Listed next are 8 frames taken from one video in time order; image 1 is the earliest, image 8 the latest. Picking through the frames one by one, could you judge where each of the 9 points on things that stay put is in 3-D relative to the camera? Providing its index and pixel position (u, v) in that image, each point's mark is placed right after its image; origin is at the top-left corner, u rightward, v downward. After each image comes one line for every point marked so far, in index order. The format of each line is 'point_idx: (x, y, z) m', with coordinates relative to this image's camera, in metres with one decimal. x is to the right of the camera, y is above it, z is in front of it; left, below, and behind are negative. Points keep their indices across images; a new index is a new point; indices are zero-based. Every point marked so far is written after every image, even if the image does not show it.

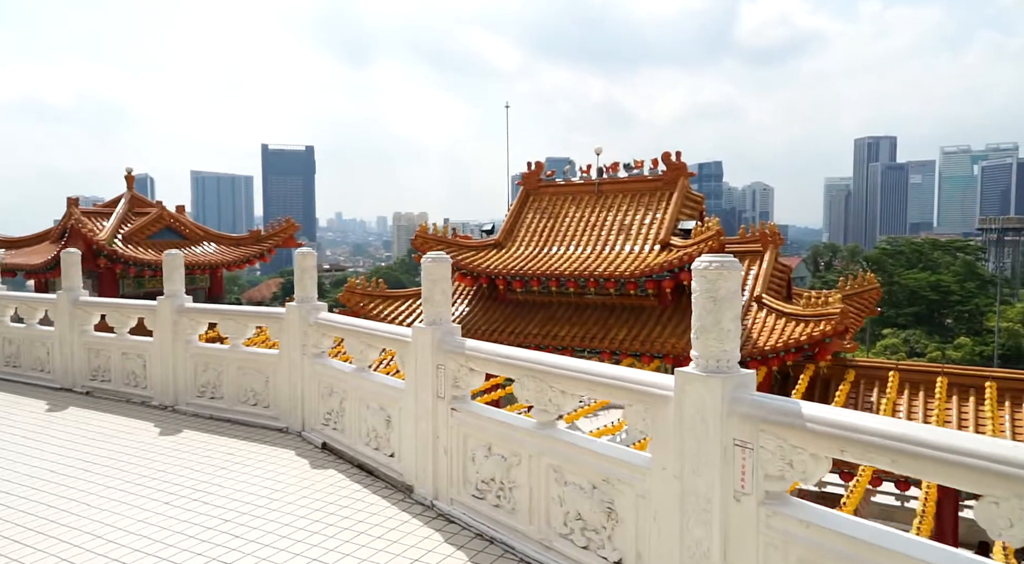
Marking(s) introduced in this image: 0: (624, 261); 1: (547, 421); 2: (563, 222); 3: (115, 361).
0: (+1.8, +0.3, +11.8) m
1: (+0.1, -0.4, +2.3) m
2: (+1.0, +1.1, +13.6) m
3: (-2.6, -0.5, +4.7) m
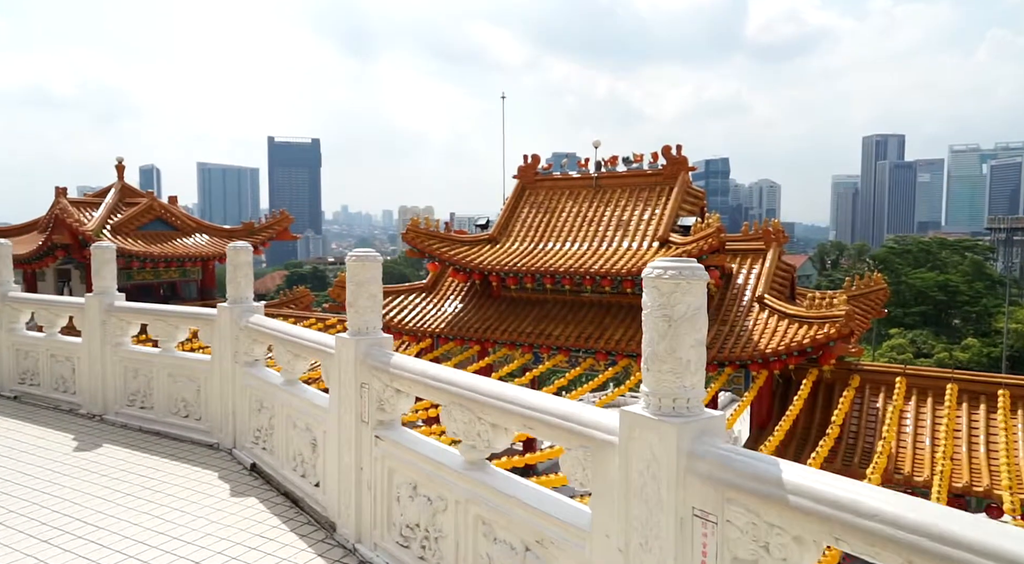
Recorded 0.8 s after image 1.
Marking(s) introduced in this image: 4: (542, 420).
0: (+1.7, +0.4, +11.4) m
1: (-0.1, -0.5, +1.9) m
2: (+0.8, +1.2, +13.2) m
3: (-2.8, -0.5, +4.3) m
4: (+0.1, -0.3, +1.6) m
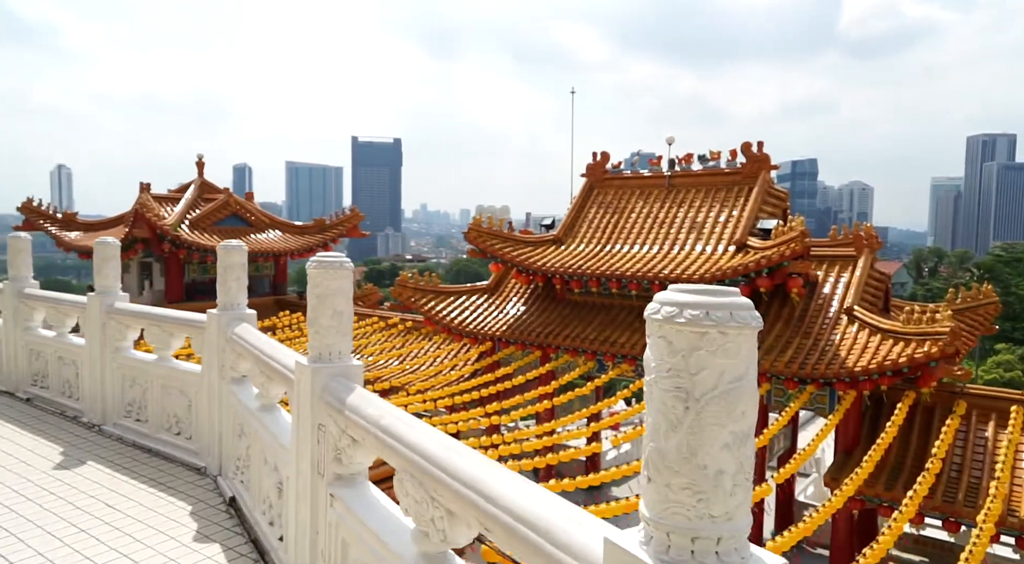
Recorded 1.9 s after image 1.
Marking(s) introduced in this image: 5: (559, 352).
0: (+2.6, +0.3, +10.6) m
1: (-0.1, -0.5, +1.3) m
2: (+2.0, +1.1, +12.5) m
3: (-2.6, -0.5, +4.1) m
4: (0.0, -0.4, +1.1) m
5: (+0.7, -1.1, +11.6) m
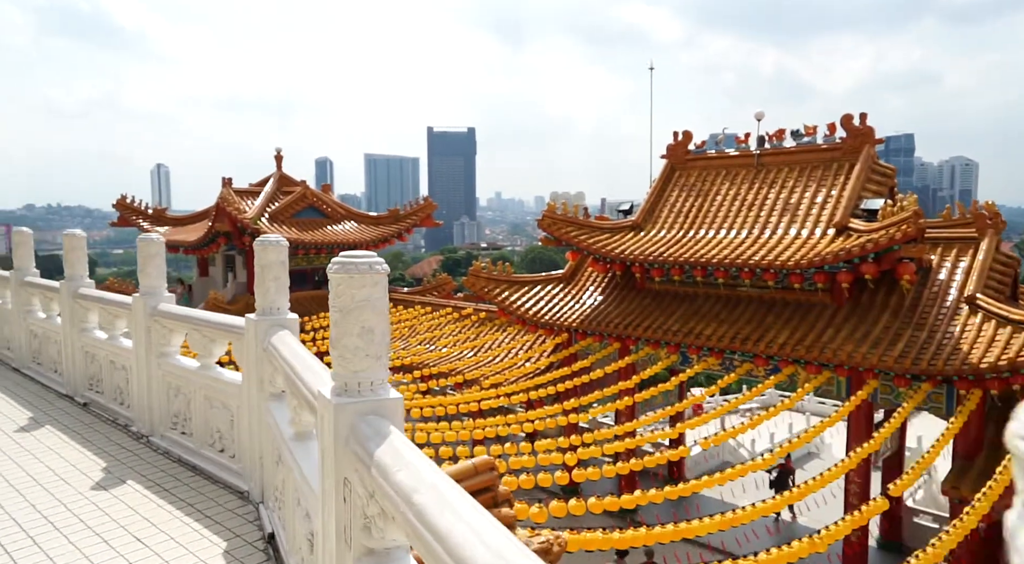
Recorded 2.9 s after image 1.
0: (+3.7, +0.5, +9.8) m
1: (0.0, -0.5, +0.9) m
2: (+3.3, +1.3, +11.7) m
3: (-2.2, -0.5, +3.8) m
4: (+0.1, -0.4, +0.6) m
5: (+1.9, -1.0, +11.0) m
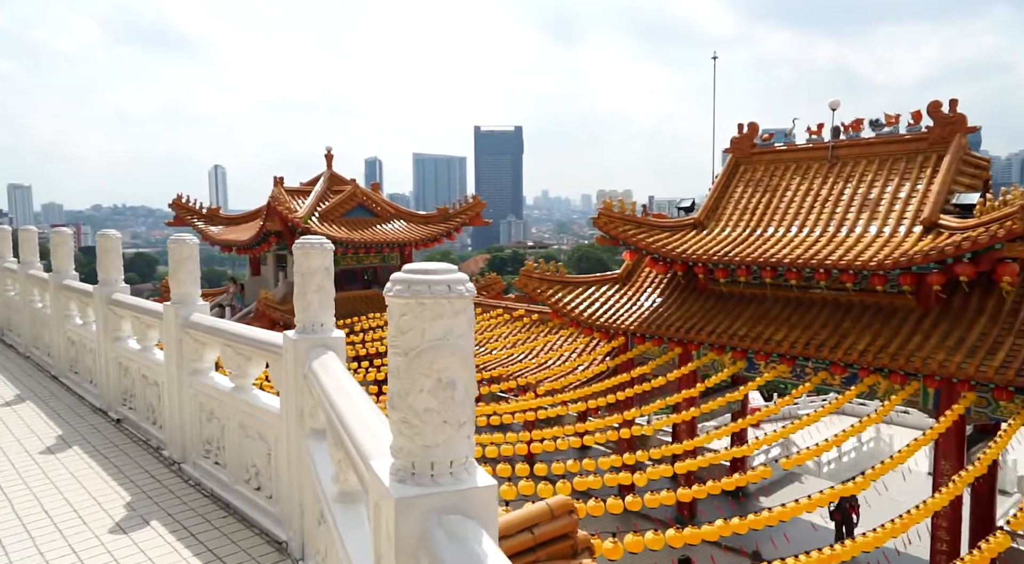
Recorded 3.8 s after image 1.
0: (+4.4, +0.5, +9.1) m
1: (+0.1, -0.6, +0.4) m
2: (+4.1, +1.3, +11.0) m
3: (-1.8, -0.5, +3.5) m
4: (+0.2, -0.4, +0.1) m
5: (+2.7, -1.0, +10.4) m
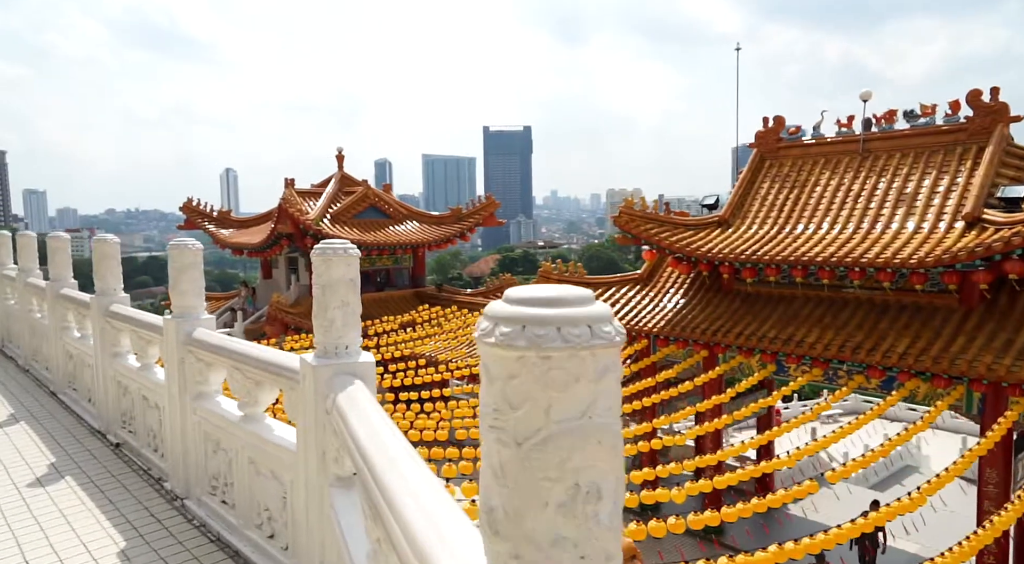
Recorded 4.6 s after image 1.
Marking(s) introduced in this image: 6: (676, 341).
0: (+4.7, +0.5, +8.6) m
1: (+0.3, -0.6, 0.0) m
2: (+4.4, +1.3, +10.6) m
3: (-1.6, -0.5, +3.1) m
4: (+0.3, -0.4, -0.3) m
5: (+3.0, -1.0, +10.0) m
6: (+2.4, -0.8, +10.3) m
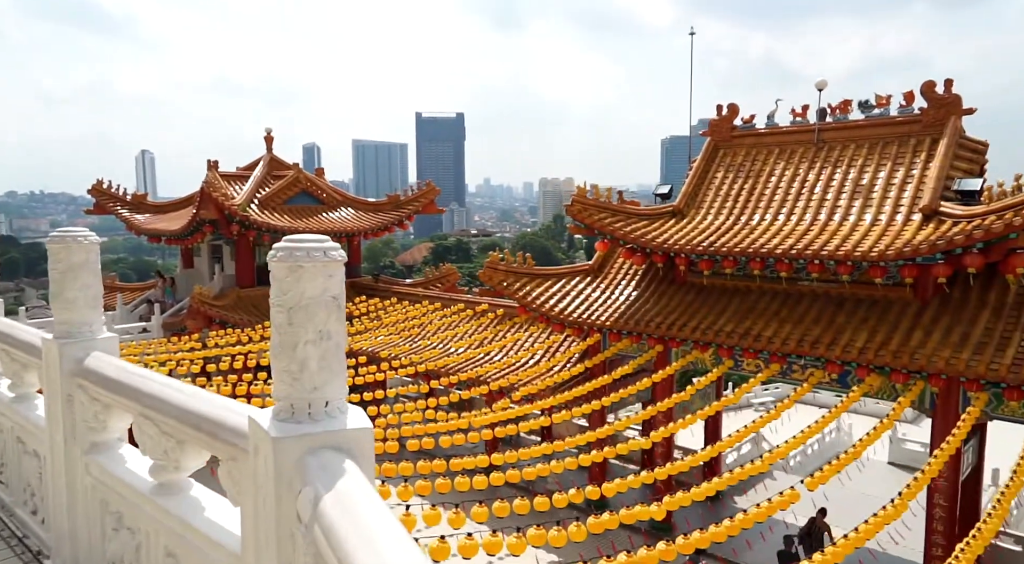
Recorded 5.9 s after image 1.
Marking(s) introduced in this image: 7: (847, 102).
0: (+4.1, +0.5, +8.4) m
1: (+0.5, -0.6, -0.6) m
2: (+3.7, +1.4, +10.3) m
3: (-1.6, -0.6, +2.4) m
4: (+0.6, -0.5, -0.8) m
5: (+2.3, -0.9, +9.6) m
6: (+1.6, -0.7, +9.9) m
7: (+4.6, +2.5, +9.9) m
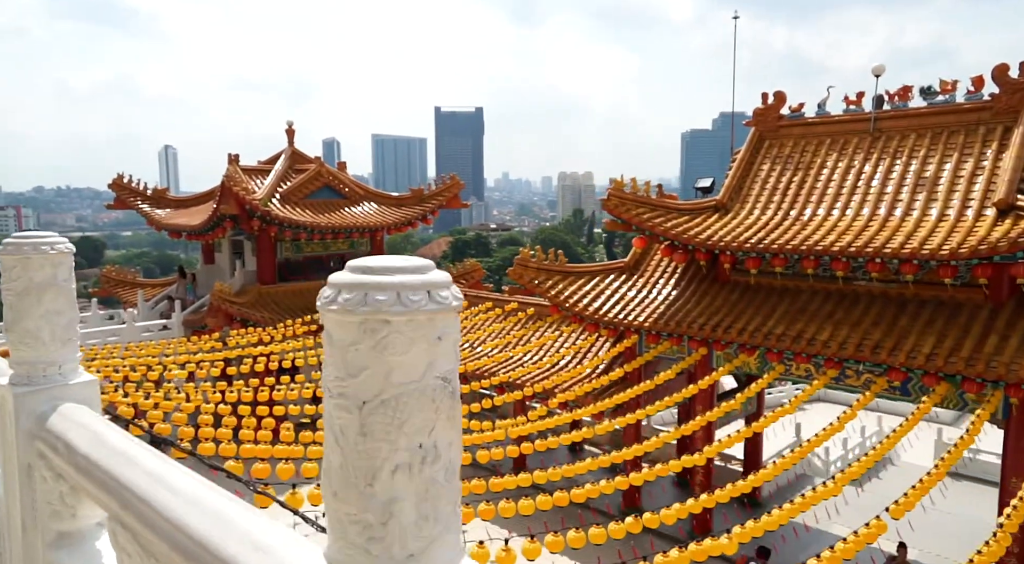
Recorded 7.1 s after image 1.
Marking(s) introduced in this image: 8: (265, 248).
0: (+4.5, +0.5, +7.8) m
1: (+0.7, -0.7, -1.1) m
2: (+4.1, +1.4, +9.6) m
3: (-1.4, -0.6, +1.9) m
4: (+0.8, -0.6, -1.4) m
5: (+2.8, -0.9, +9.0) m
6: (+2.1, -0.7, +9.3) m
7: (+5.1, +2.5, +9.2) m
8: (-4.1, +0.6, +11.9) m
